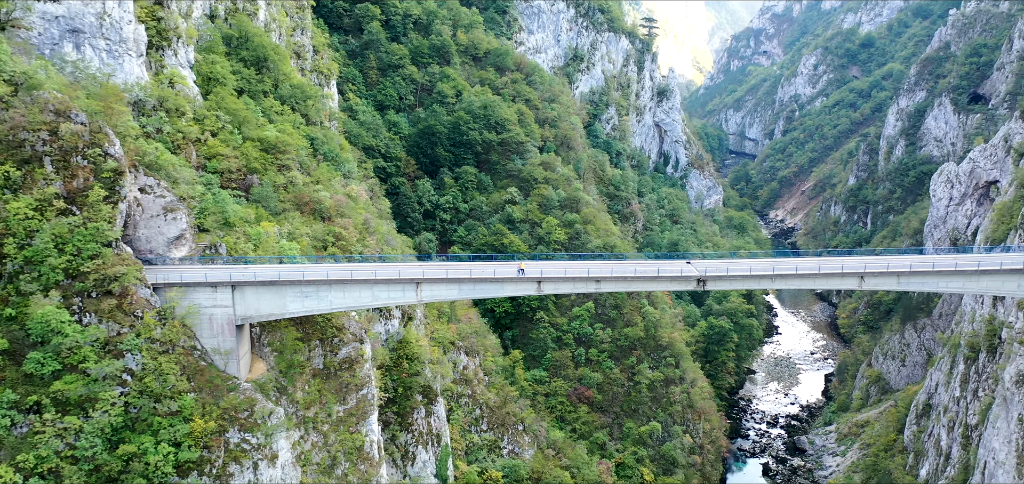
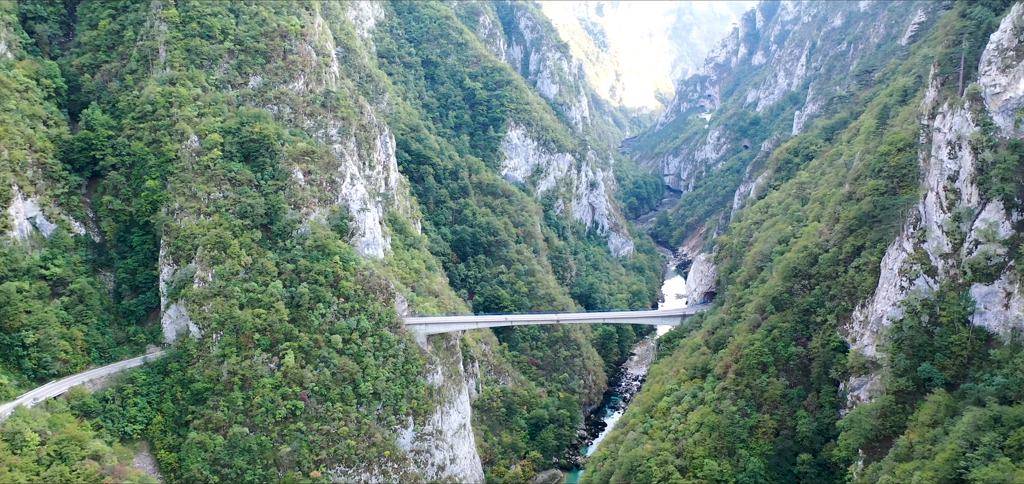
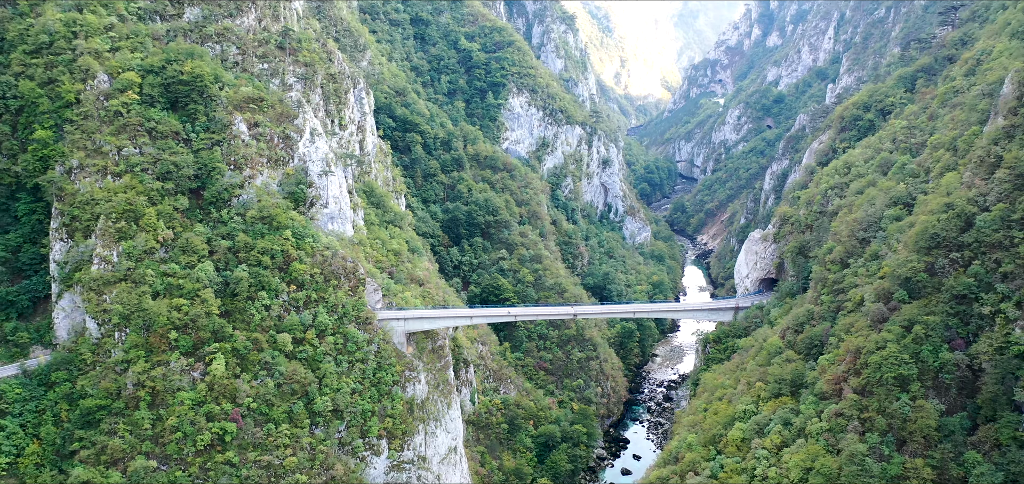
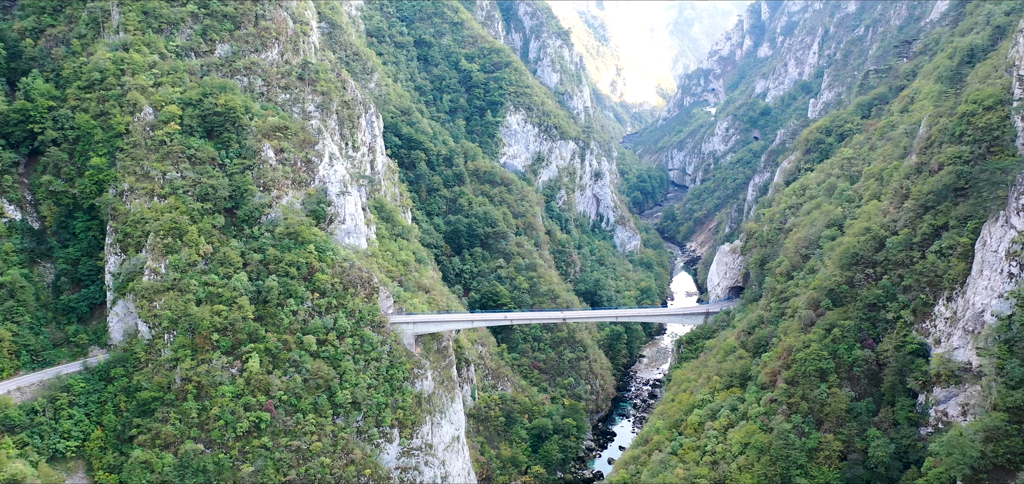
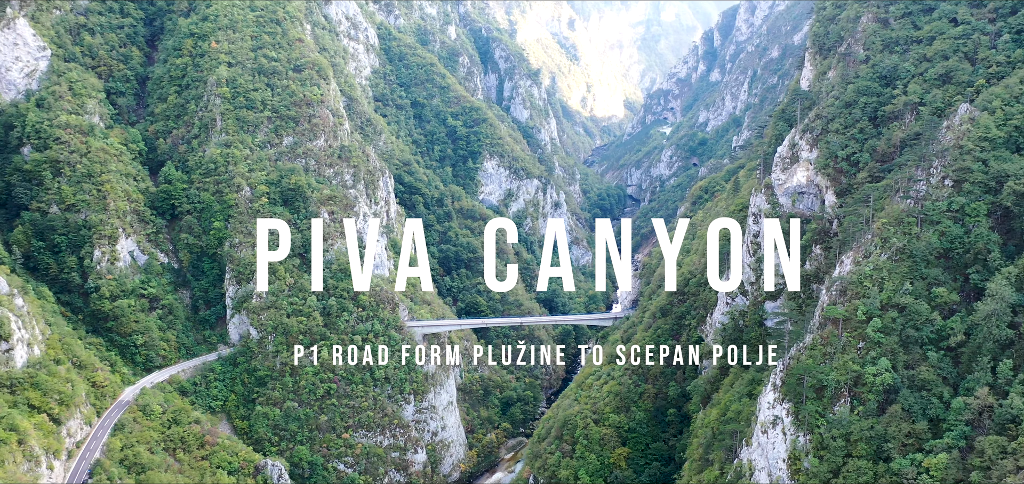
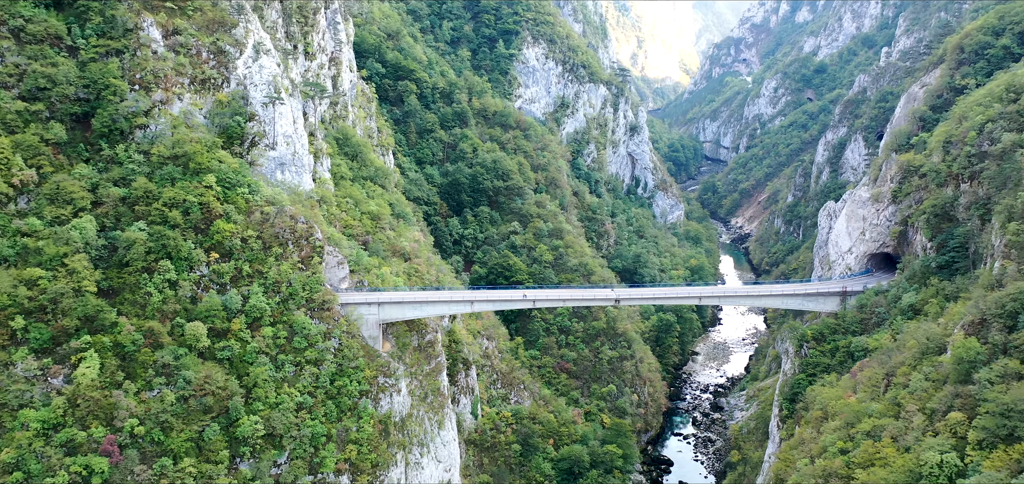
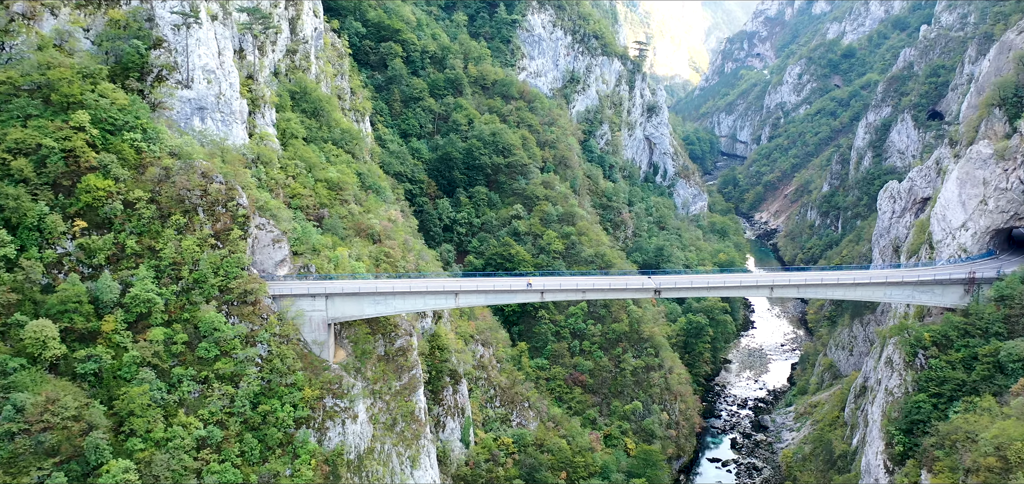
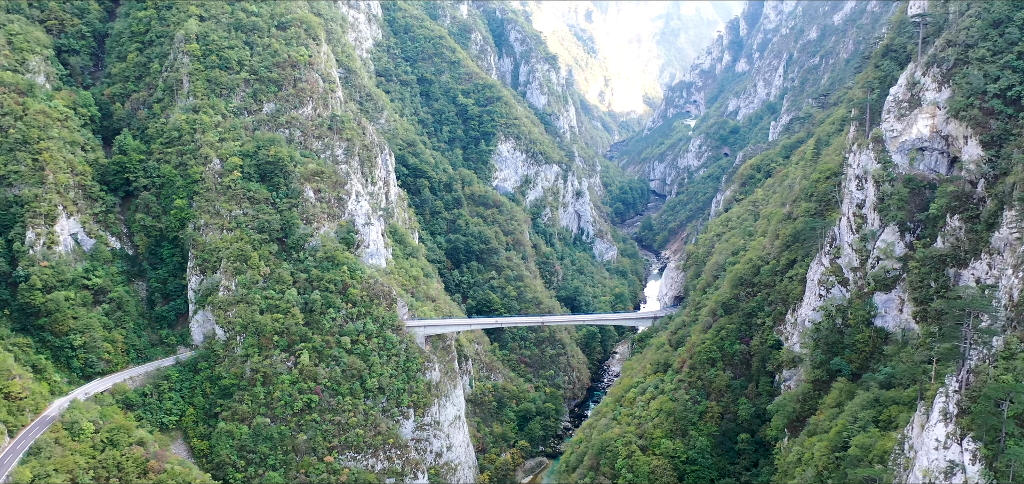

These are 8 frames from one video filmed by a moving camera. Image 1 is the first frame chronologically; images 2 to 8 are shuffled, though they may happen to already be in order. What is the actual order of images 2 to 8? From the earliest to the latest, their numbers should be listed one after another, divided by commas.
7, 6, 3, 4, 2, 8, 5
